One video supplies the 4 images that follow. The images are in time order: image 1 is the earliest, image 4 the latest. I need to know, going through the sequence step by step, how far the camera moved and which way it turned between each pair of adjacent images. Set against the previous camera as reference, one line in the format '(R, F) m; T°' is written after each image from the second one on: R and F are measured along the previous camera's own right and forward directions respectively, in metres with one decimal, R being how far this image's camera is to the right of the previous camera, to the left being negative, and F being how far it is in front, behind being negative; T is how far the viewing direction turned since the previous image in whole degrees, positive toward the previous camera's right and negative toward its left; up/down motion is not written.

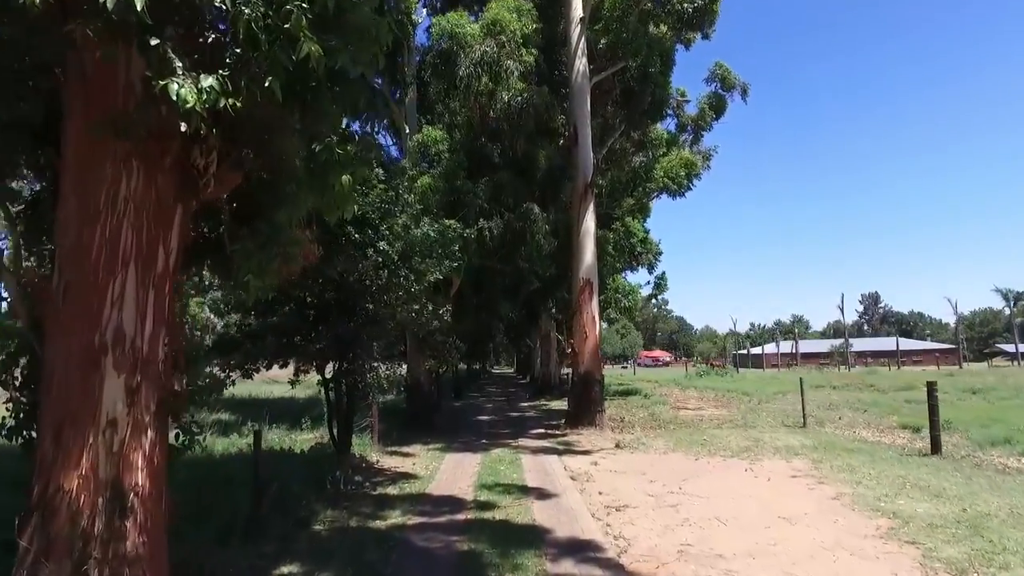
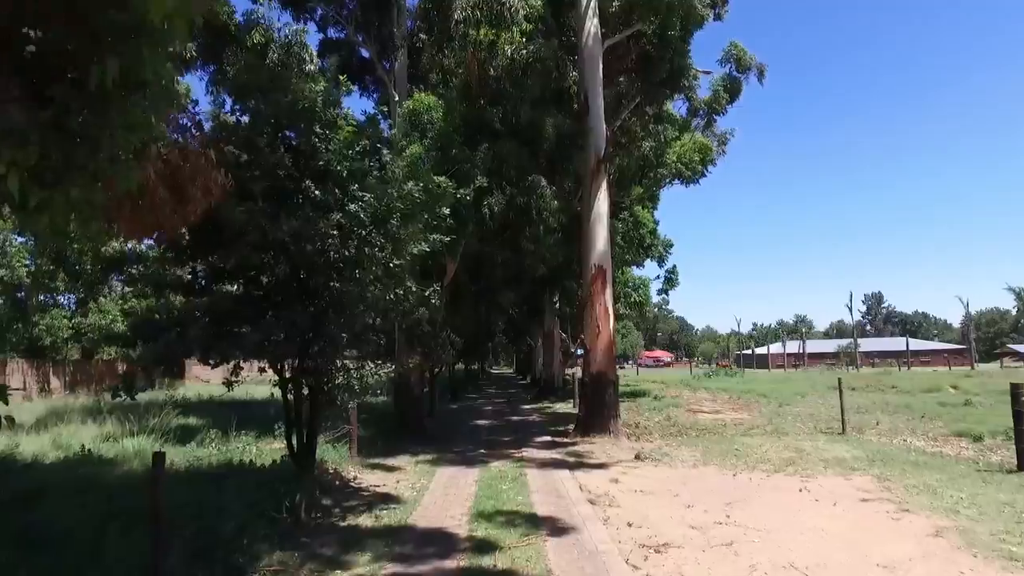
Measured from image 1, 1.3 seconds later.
(-0.1, +2.3) m; 0°
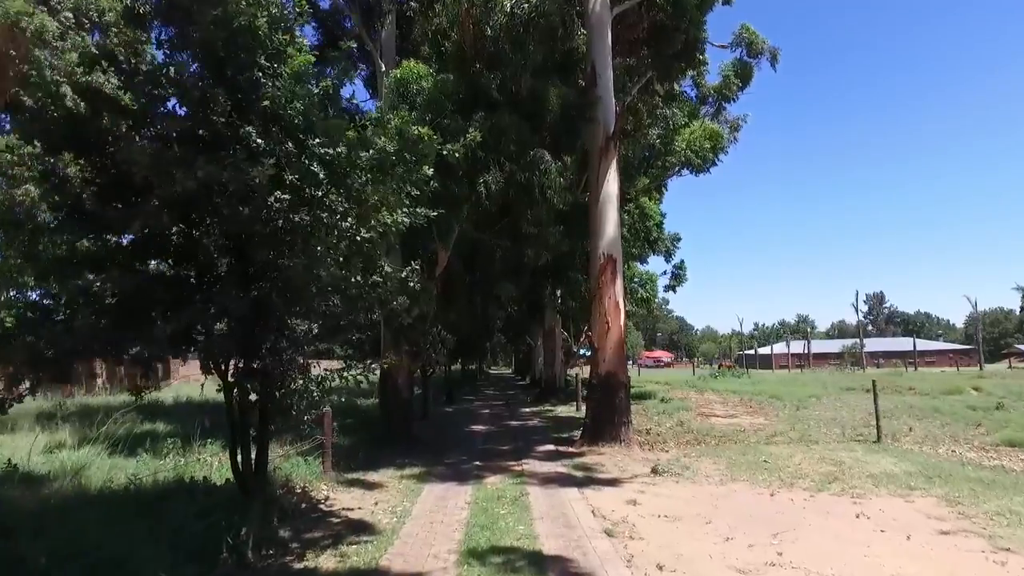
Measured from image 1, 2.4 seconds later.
(0.0, +1.8) m; 0°
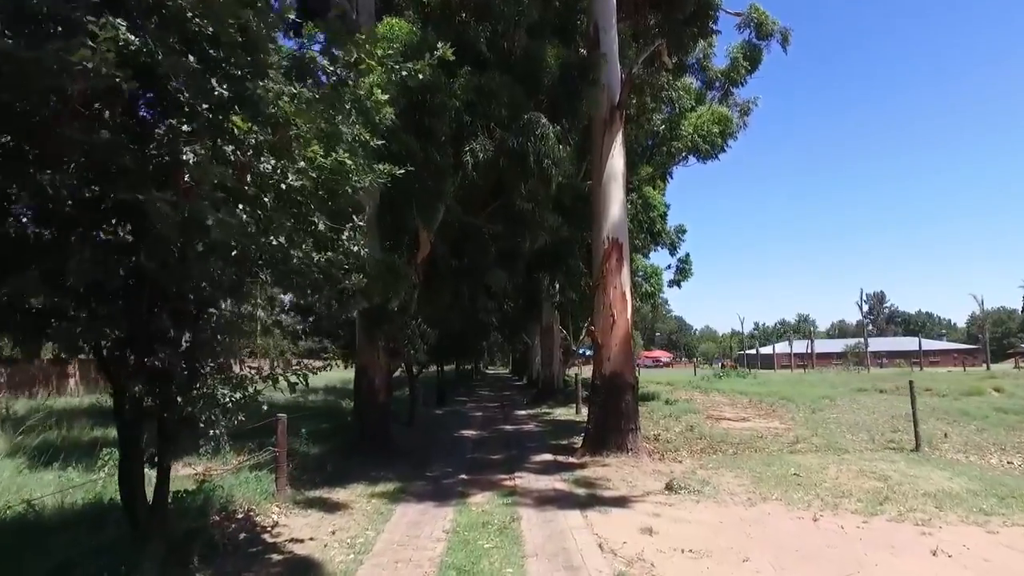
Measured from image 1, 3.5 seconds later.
(+0.1, +1.8) m; 0°
